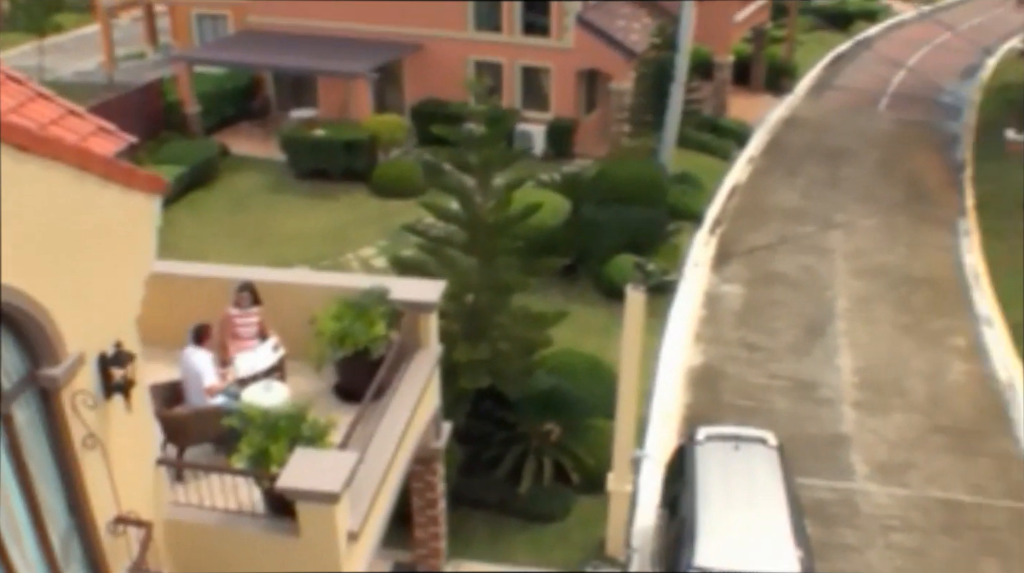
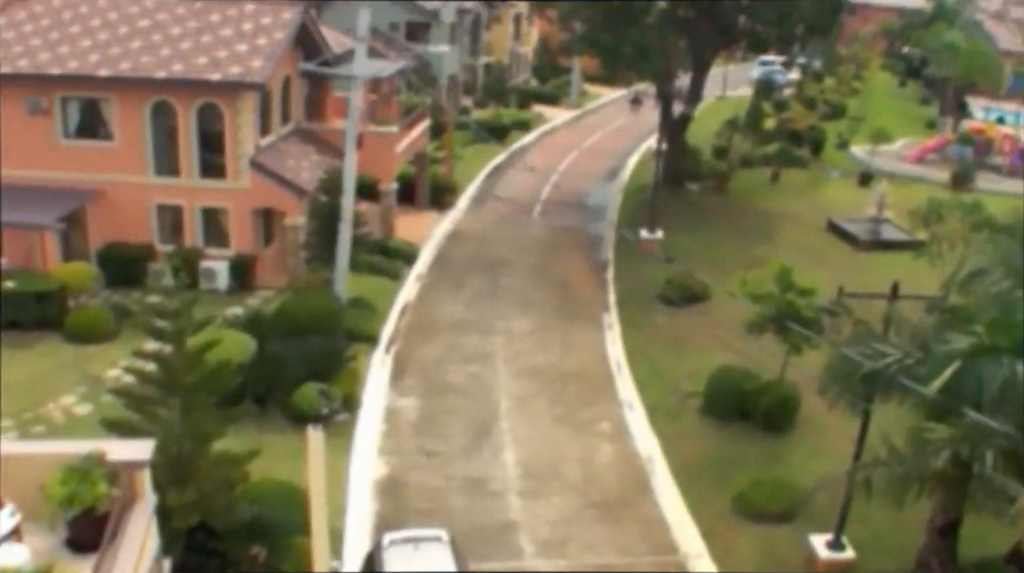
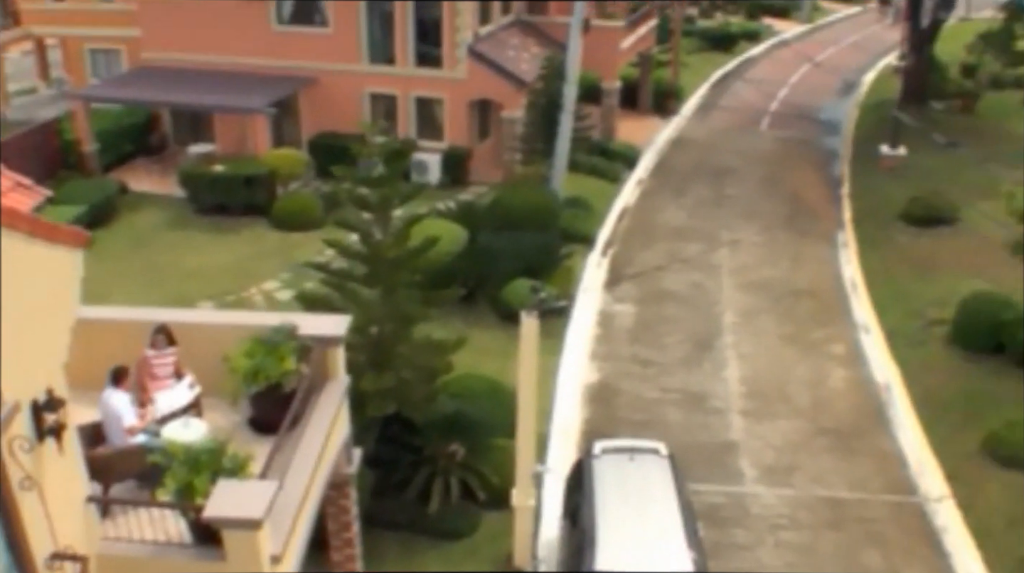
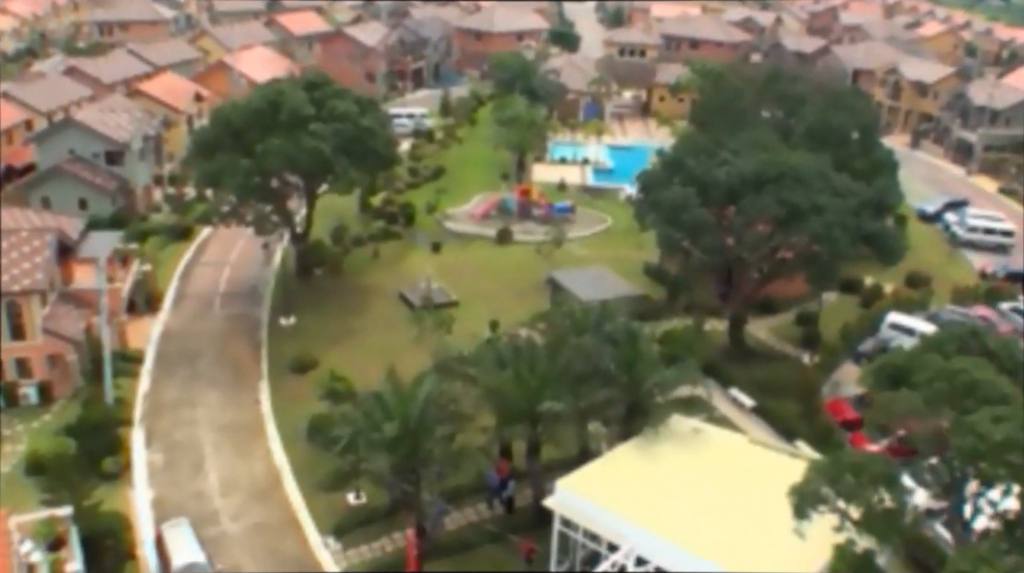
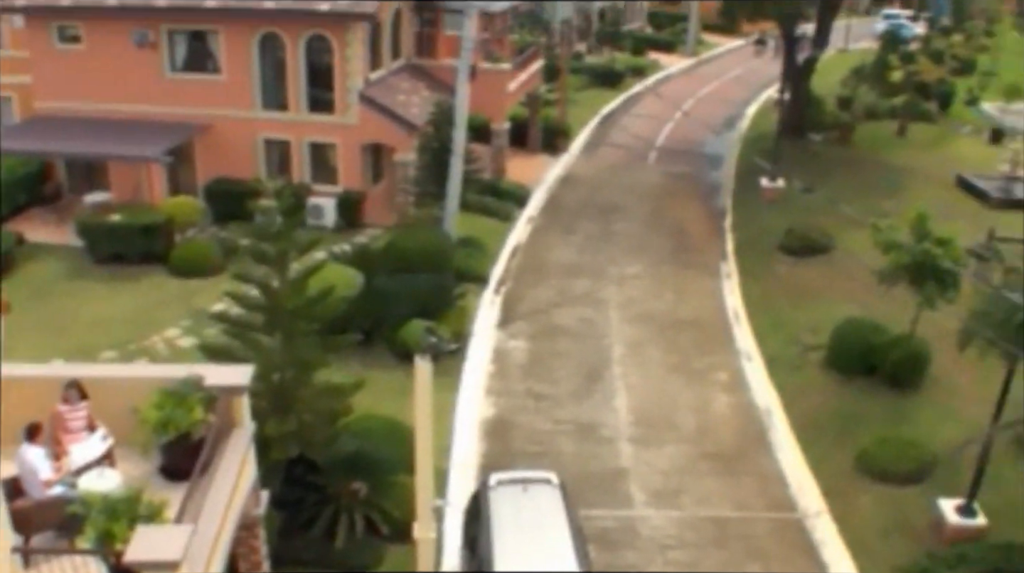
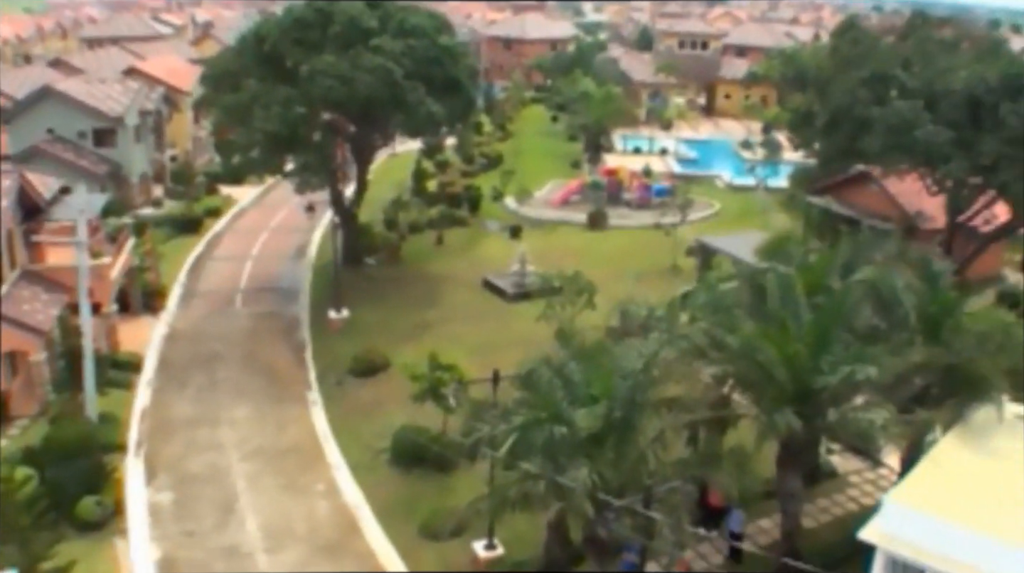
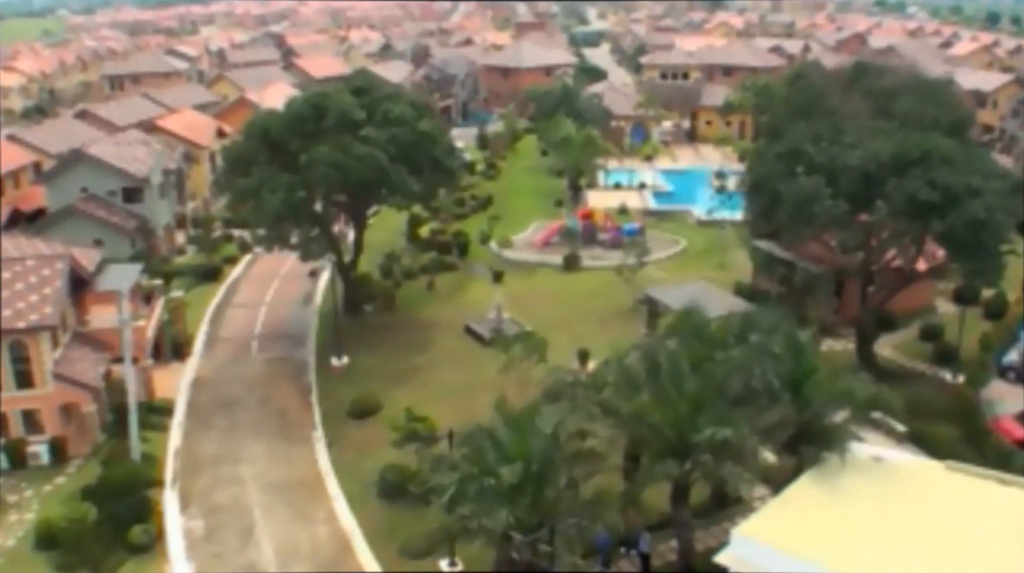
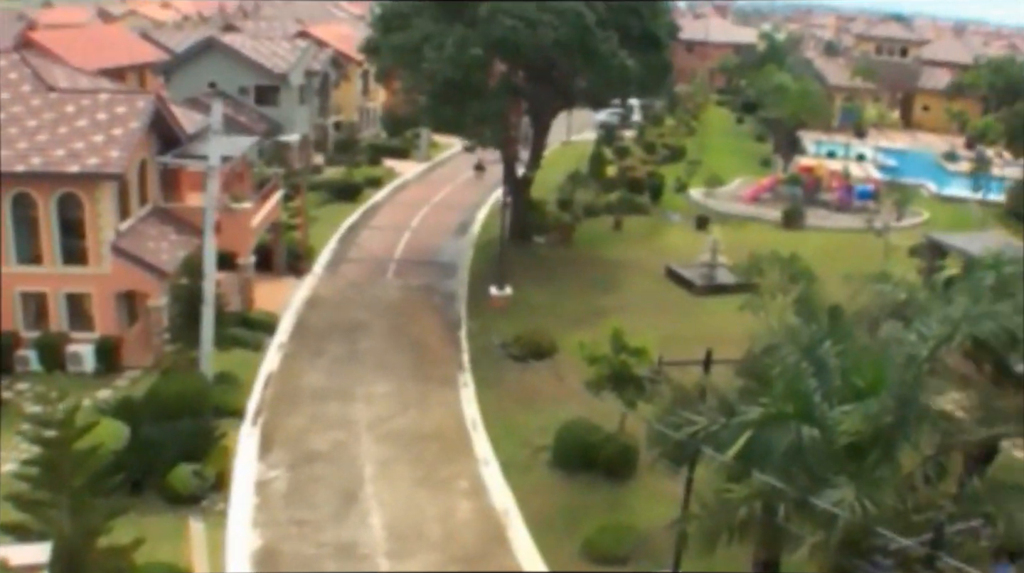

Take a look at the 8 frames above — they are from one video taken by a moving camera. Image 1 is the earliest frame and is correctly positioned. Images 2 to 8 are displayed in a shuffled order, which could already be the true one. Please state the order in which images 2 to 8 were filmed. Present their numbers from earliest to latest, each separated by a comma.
3, 5, 2, 8, 6, 7, 4
